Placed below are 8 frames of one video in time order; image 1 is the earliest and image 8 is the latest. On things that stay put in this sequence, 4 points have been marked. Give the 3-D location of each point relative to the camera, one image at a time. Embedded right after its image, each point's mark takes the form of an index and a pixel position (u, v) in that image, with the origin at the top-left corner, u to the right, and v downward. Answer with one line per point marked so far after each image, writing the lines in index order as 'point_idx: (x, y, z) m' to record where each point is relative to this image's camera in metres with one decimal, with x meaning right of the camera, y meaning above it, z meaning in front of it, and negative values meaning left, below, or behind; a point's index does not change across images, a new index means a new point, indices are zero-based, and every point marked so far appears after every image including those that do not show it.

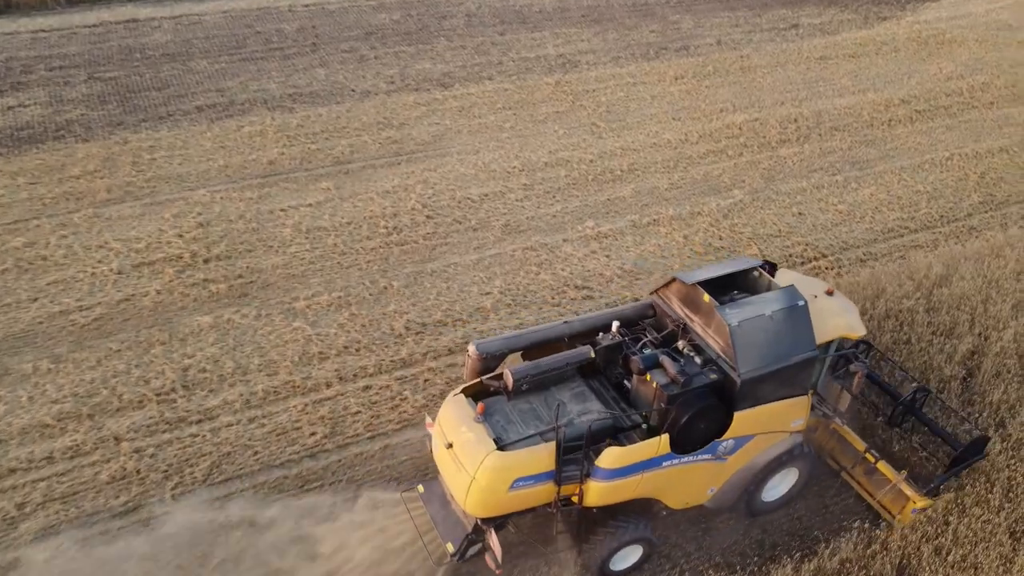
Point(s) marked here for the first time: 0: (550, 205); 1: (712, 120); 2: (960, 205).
0: (+0.5, +1.1, +10.7) m
1: (+3.2, +2.6, +12.9) m
2: (+6.1, +1.1, +11.2) m
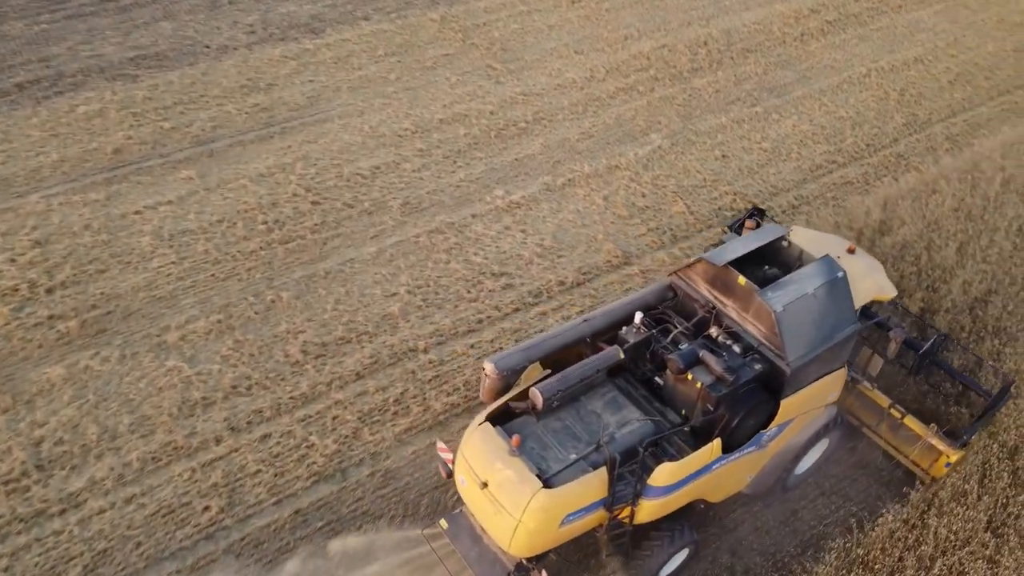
0: (-0.7, +1.3, +9.5) m
1: (+1.5, +3.4, +11.8) m
2: (+4.8, +2.0, +10.5) m
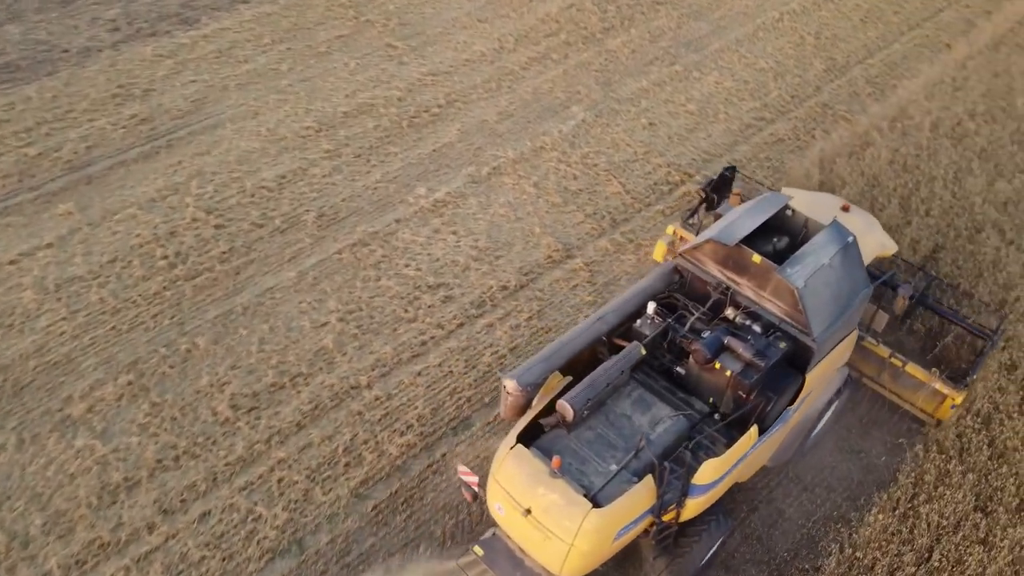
0: (-1.5, +1.2, +8.7) m
1: (+0.2, +3.7, +11.0) m
2: (+3.7, +2.6, +10.2) m
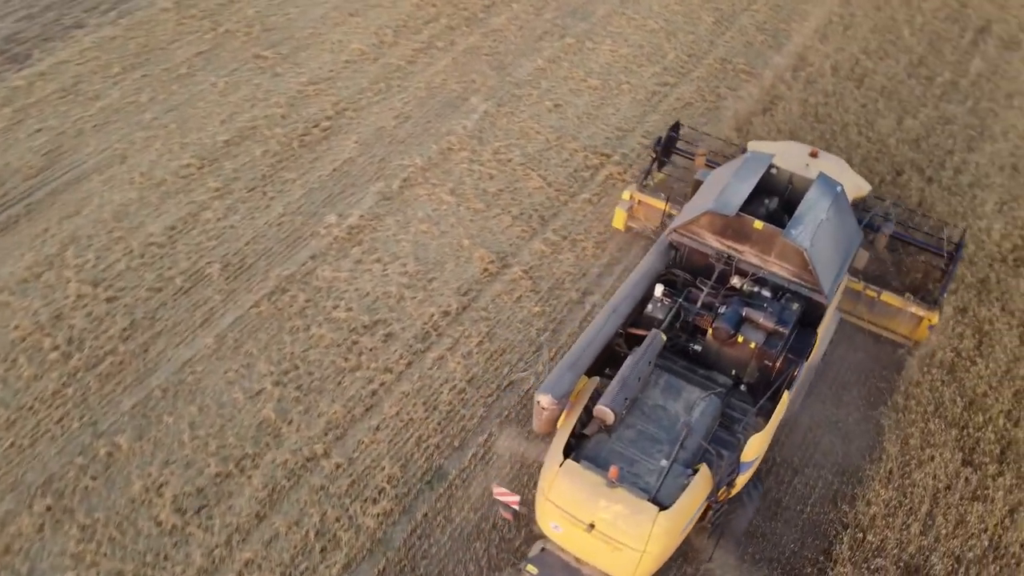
0: (-2.3, +0.8, +7.8) m
1: (-1.4, +3.6, +10.3) m
2: (+2.3, +3.1, +10.0) m
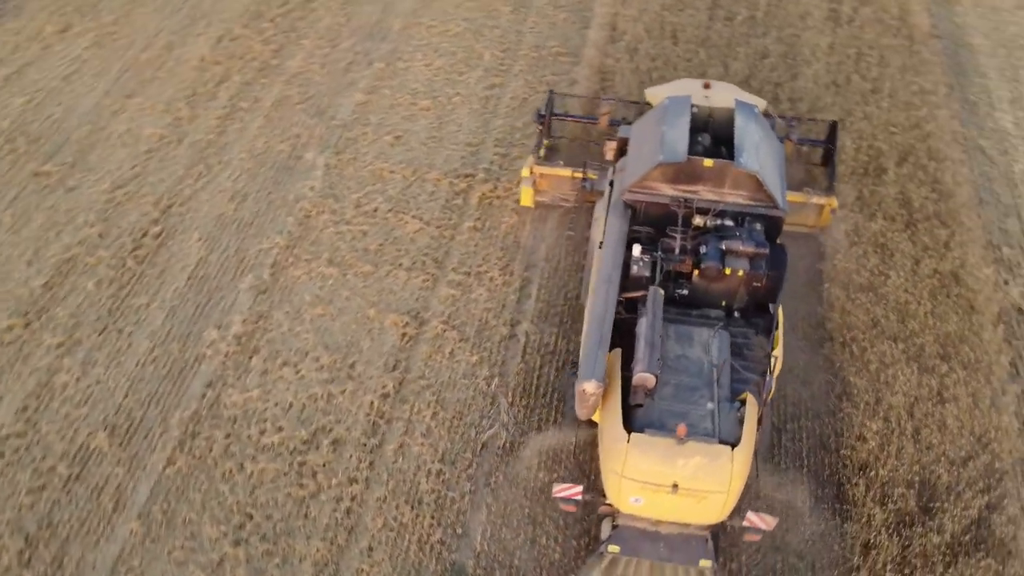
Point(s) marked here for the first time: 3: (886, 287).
0: (-3.1, -0.5, +6.7) m
1: (-3.7, +2.4, +9.1) m
2: (-0.1, +3.1, +9.8) m
3: (+3.1, 0.0, +6.8) m
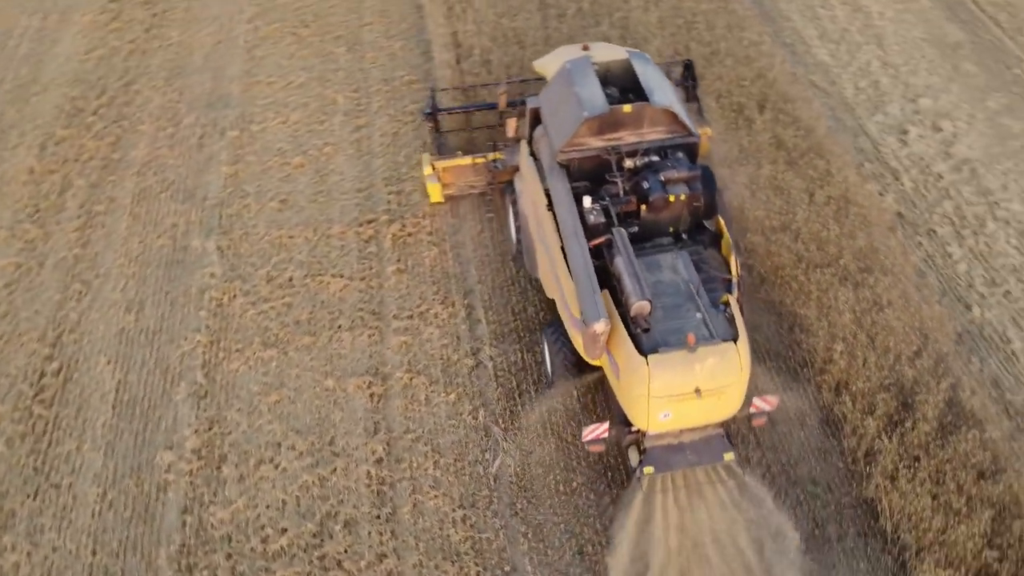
0: (-3.1, -1.5, +5.9) m
1: (-5.0, +1.0, +8.1) m
2: (-2.0, +2.6, +9.6) m
3: (+2.5, +0.6, +7.4) m
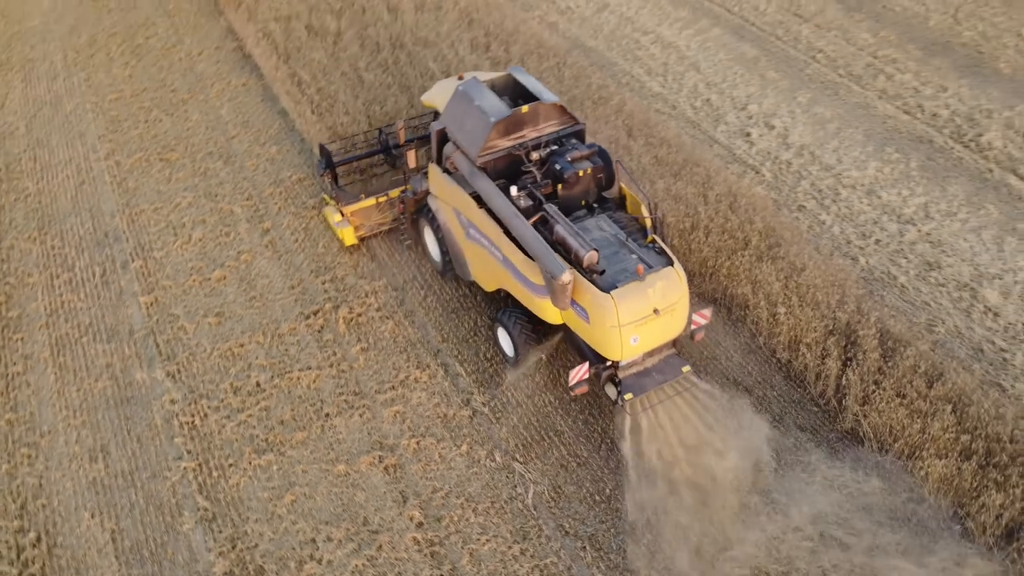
0: (-2.6, -2.4, +5.4) m
1: (-5.5, -0.8, +7.3) m
2: (-3.3, +1.3, +9.5) m
3: (+1.9, +0.7, +8.3) m
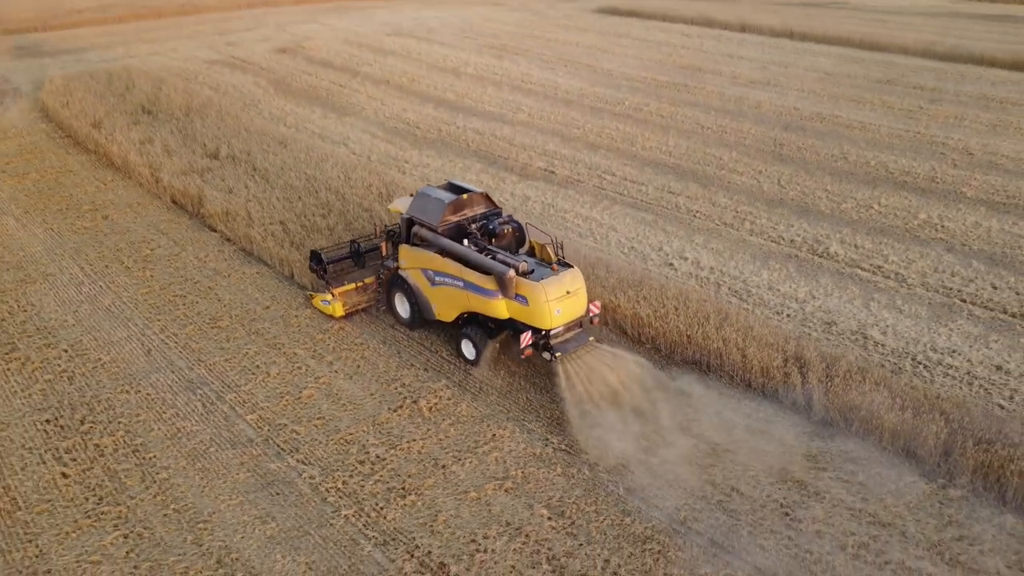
0: (-1.2, -2.8, +6.7) m
1: (-4.6, -2.1, +8.3) m
2: (-3.2, -0.6, +11.4) m
3: (+2.1, -0.3, +11.2) m
